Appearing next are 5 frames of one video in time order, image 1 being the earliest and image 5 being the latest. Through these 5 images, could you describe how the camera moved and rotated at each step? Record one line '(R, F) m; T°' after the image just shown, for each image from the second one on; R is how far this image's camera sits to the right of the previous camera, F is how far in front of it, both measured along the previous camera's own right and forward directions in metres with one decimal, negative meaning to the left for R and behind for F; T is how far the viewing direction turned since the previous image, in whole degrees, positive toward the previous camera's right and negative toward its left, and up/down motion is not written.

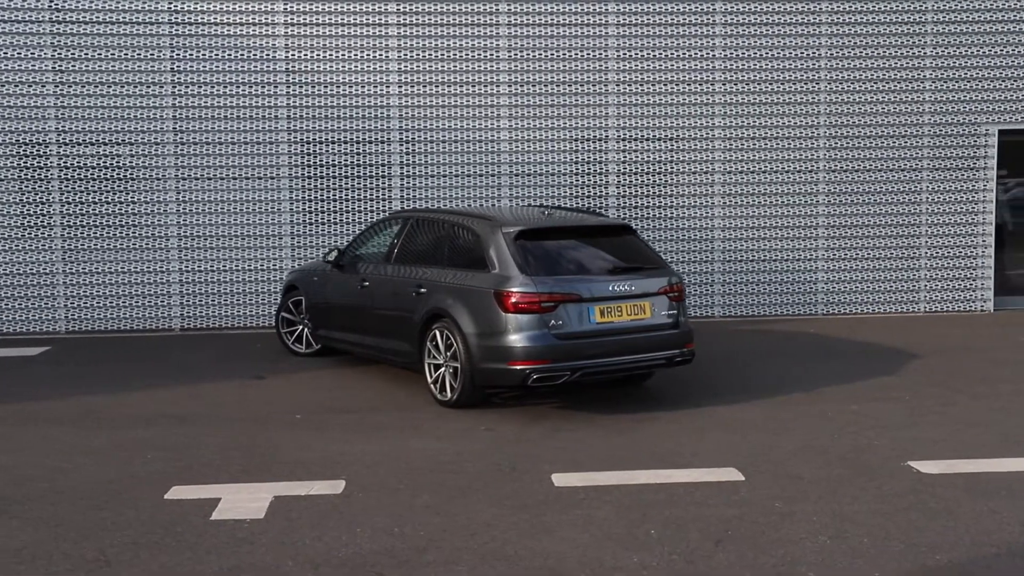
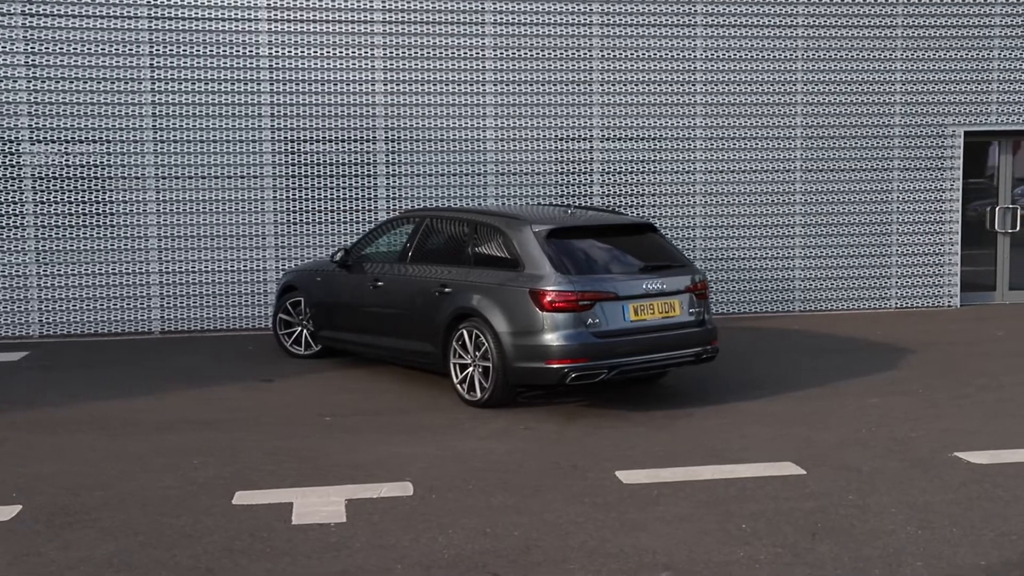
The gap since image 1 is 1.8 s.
(-0.9, 0.0) m; +5°
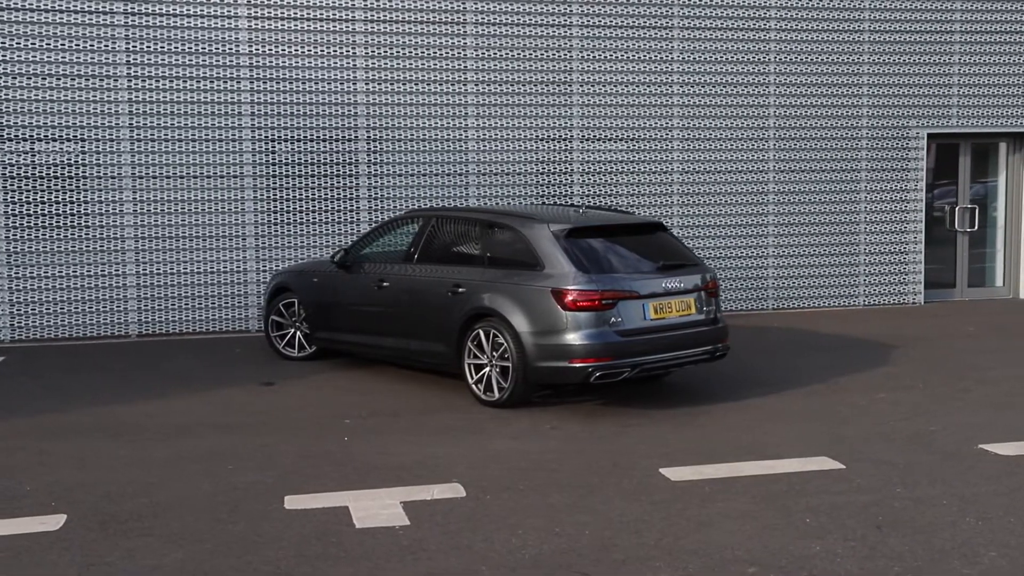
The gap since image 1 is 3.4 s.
(-0.7, 0.0) m; +4°
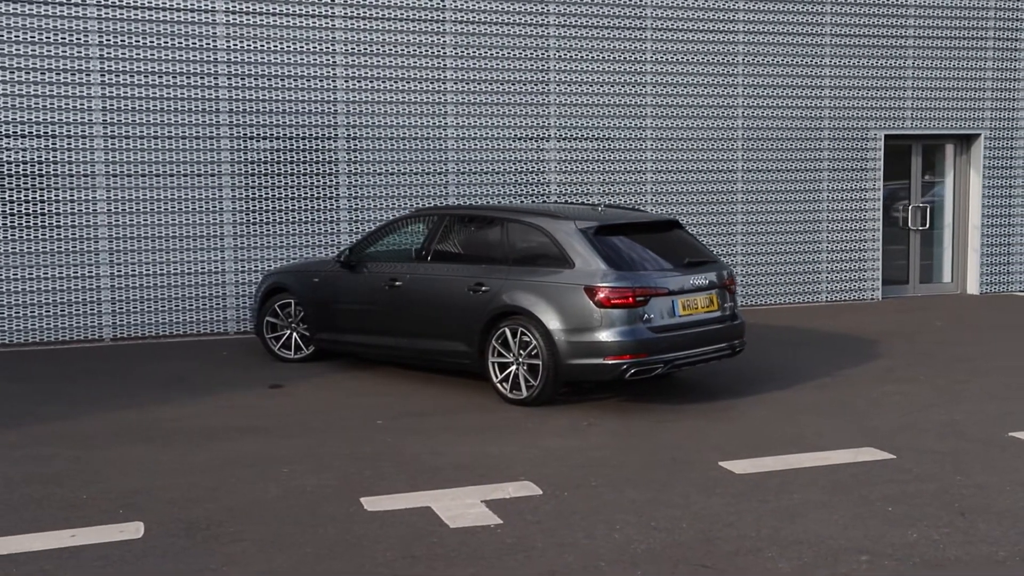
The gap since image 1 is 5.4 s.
(-1.0, +0.1) m; +5°
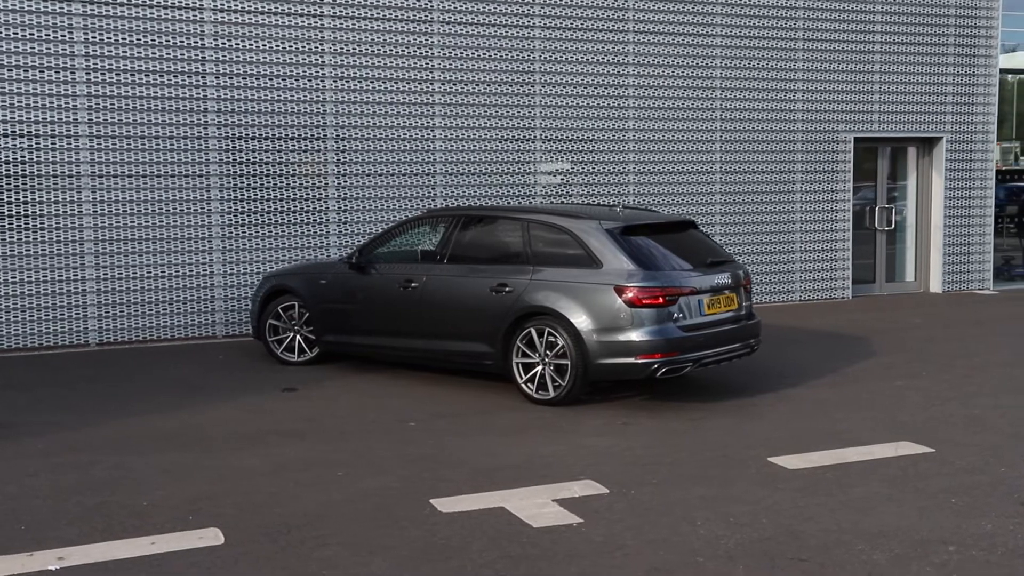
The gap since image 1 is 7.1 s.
(-0.8, 0.0) m; +4°
